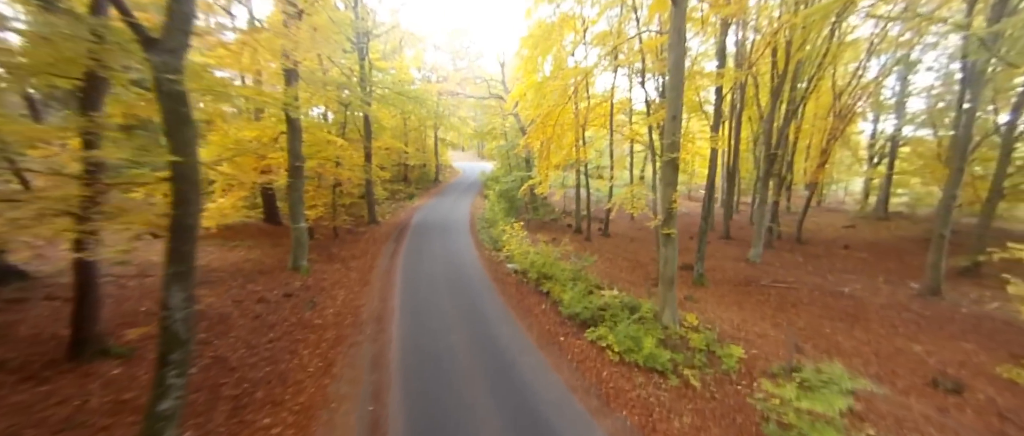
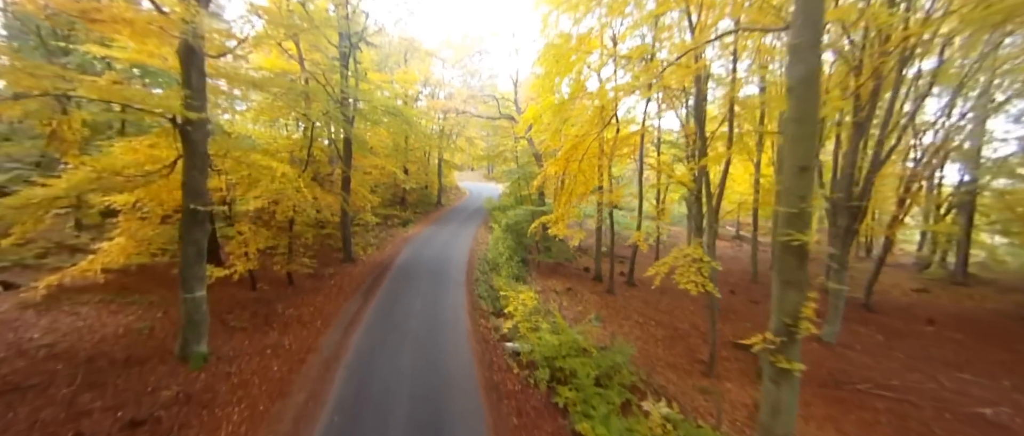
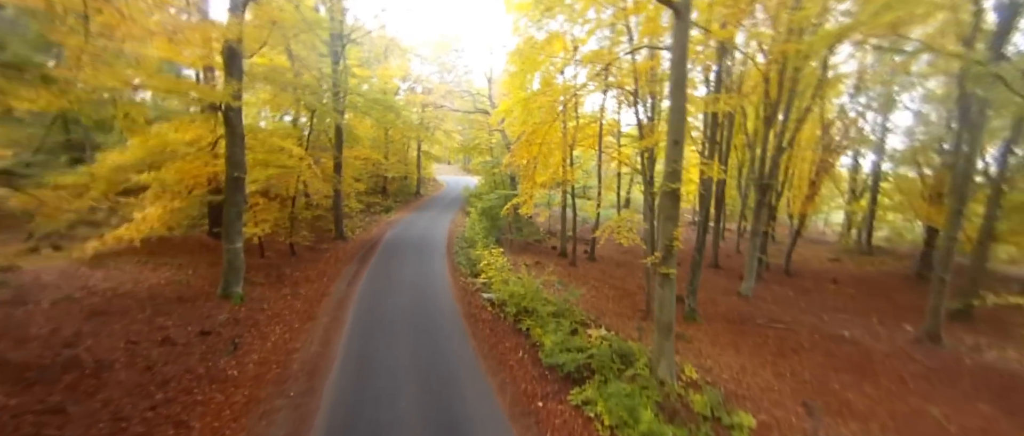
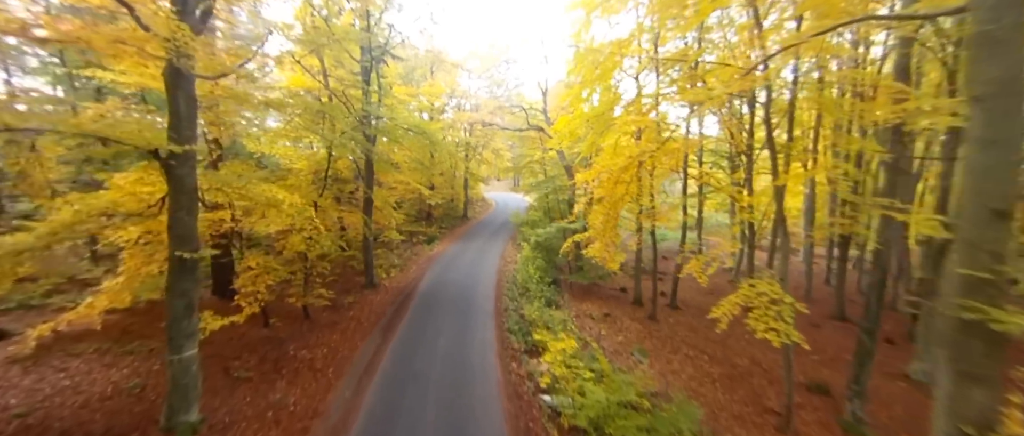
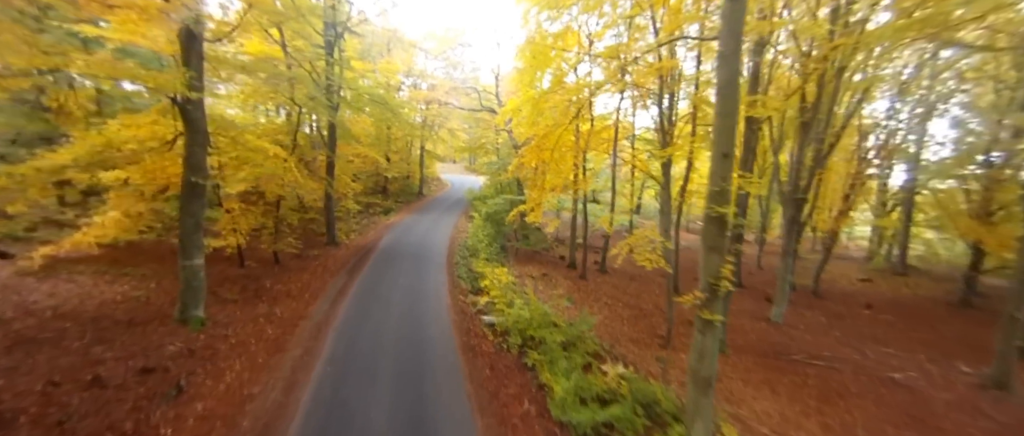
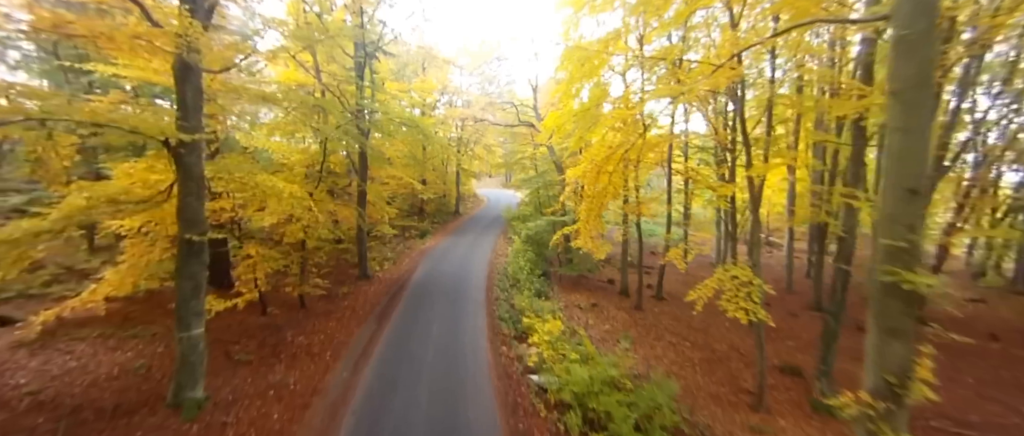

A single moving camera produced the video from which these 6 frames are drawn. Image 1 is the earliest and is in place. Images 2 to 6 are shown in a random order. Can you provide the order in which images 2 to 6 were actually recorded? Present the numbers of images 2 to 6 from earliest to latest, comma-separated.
3, 5, 2, 6, 4
